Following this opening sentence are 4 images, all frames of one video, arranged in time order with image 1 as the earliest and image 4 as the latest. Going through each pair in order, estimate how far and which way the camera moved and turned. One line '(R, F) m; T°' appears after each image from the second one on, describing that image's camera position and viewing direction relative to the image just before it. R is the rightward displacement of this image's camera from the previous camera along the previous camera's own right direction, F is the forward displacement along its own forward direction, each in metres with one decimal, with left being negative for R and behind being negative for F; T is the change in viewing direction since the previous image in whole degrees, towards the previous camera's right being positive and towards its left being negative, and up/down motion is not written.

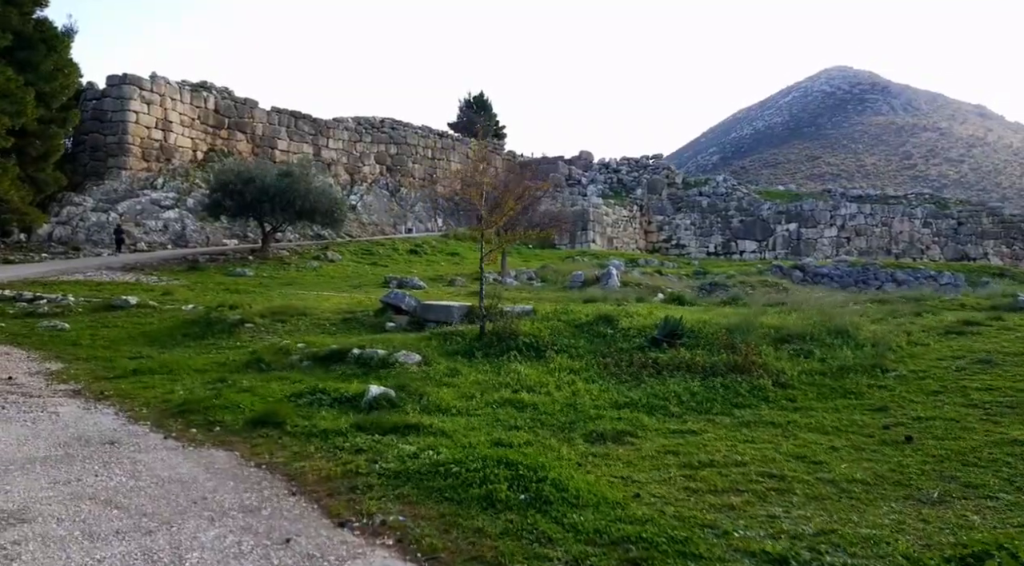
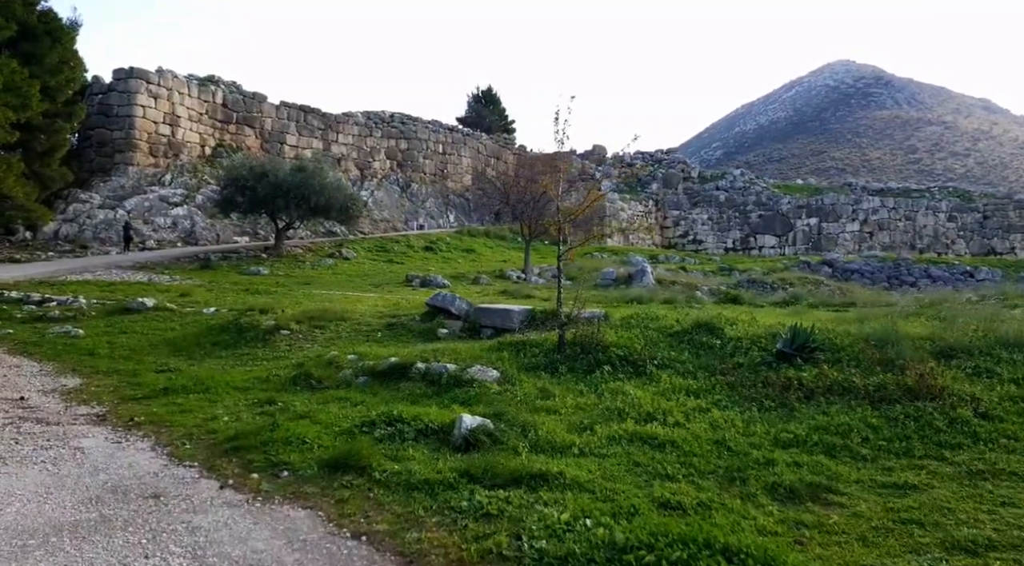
(-0.8, +1.2) m; 0°
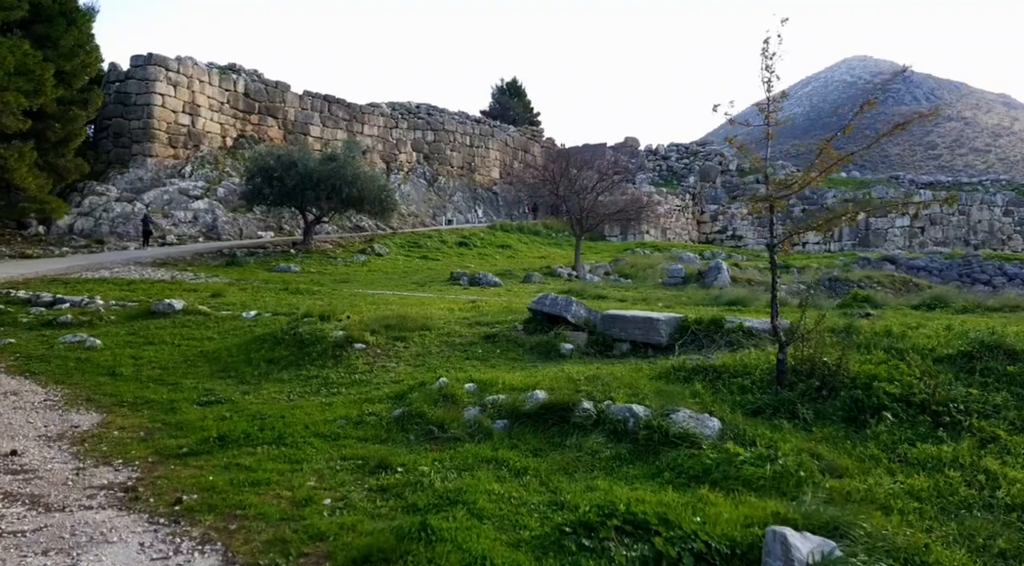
(-1.3, +2.5) m; -1°
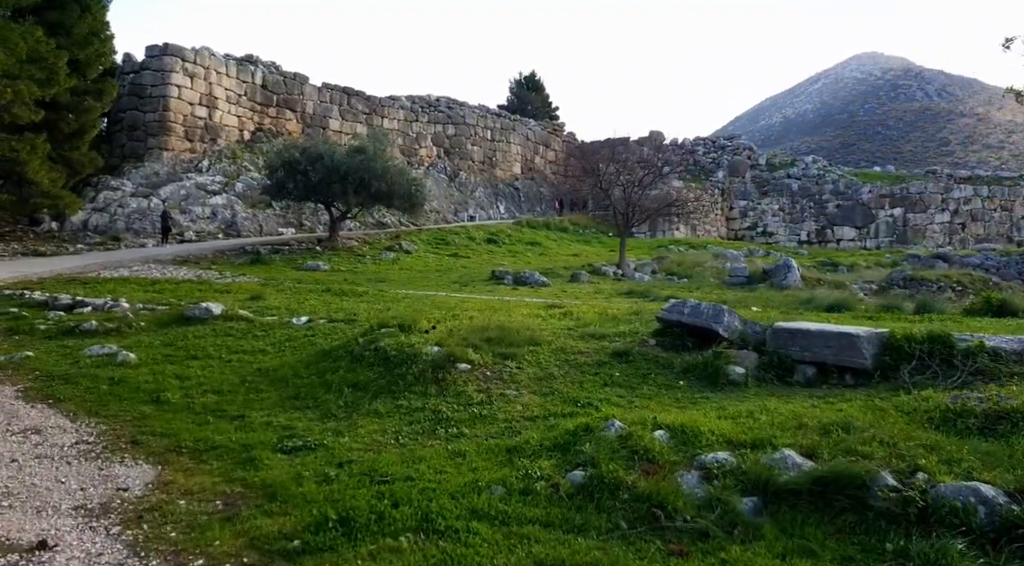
(-1.2, +1.8) m; -1°
